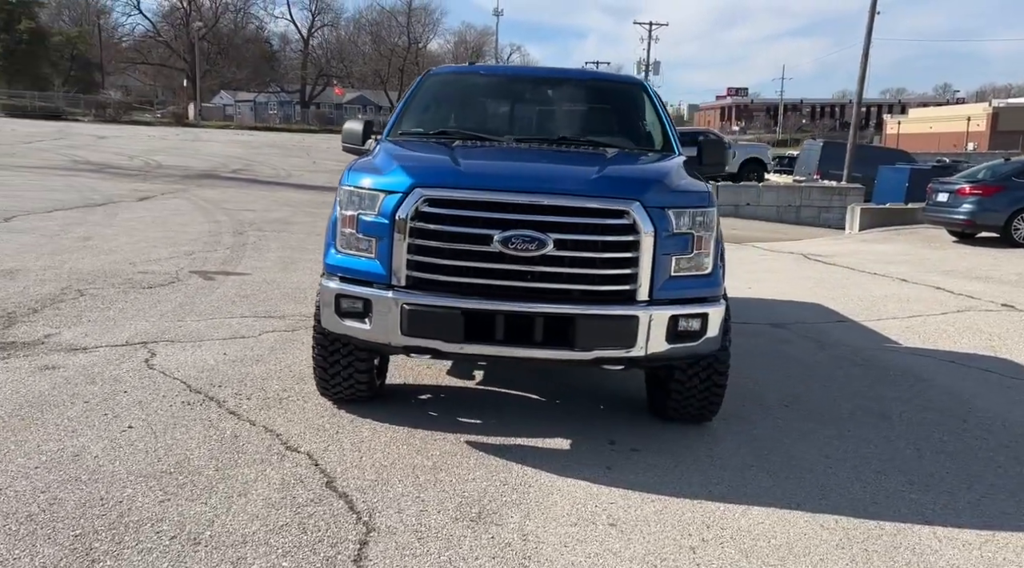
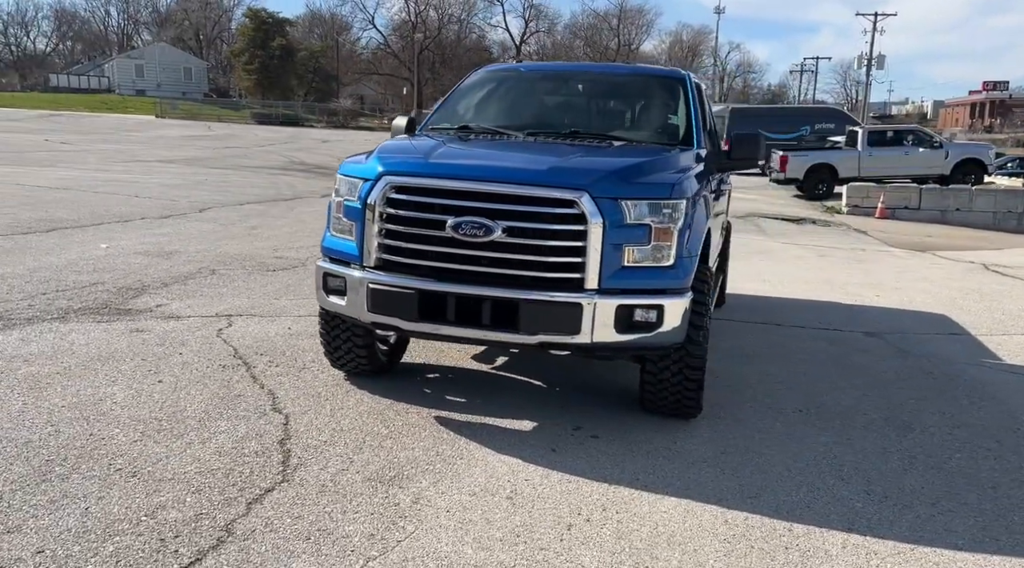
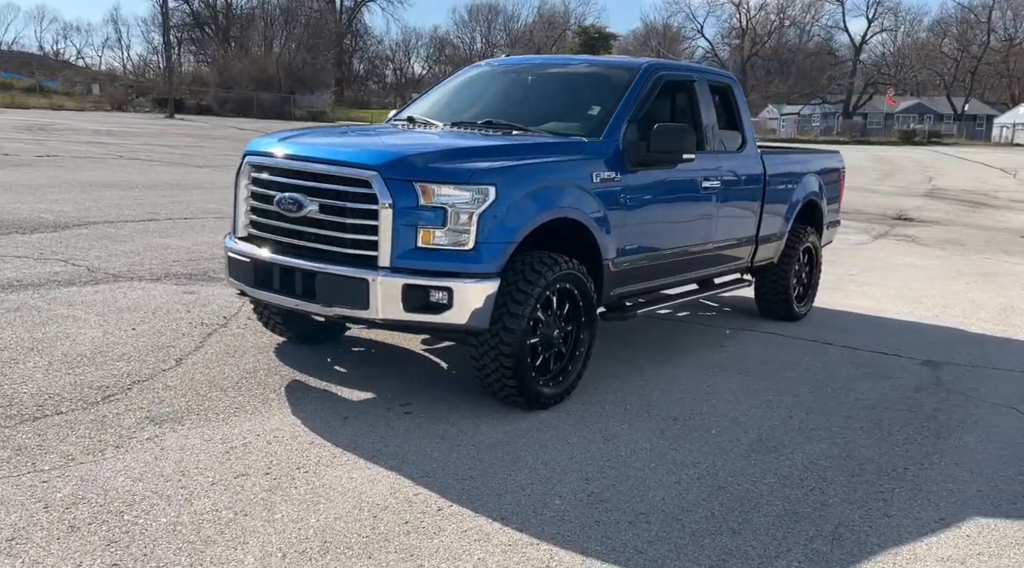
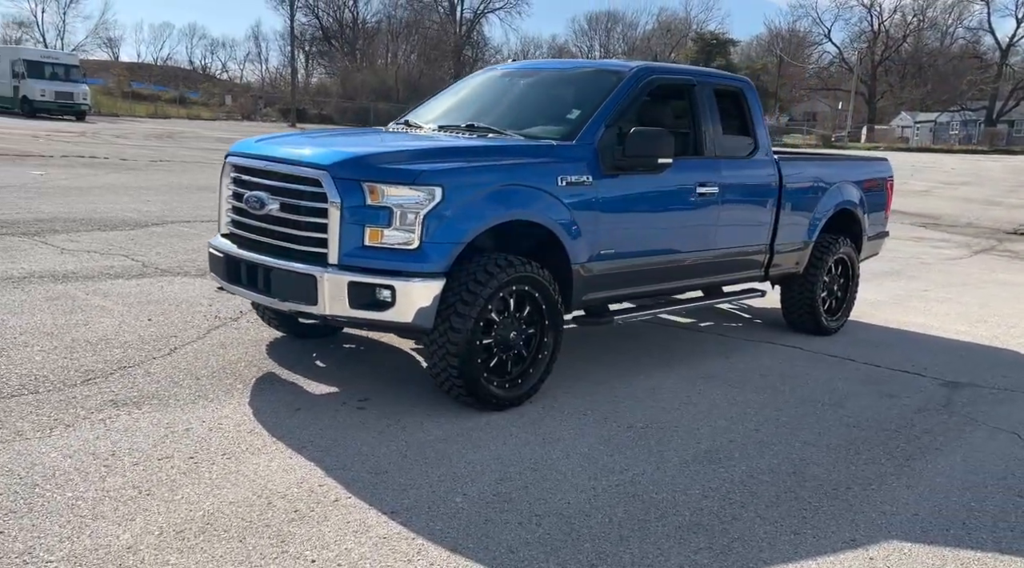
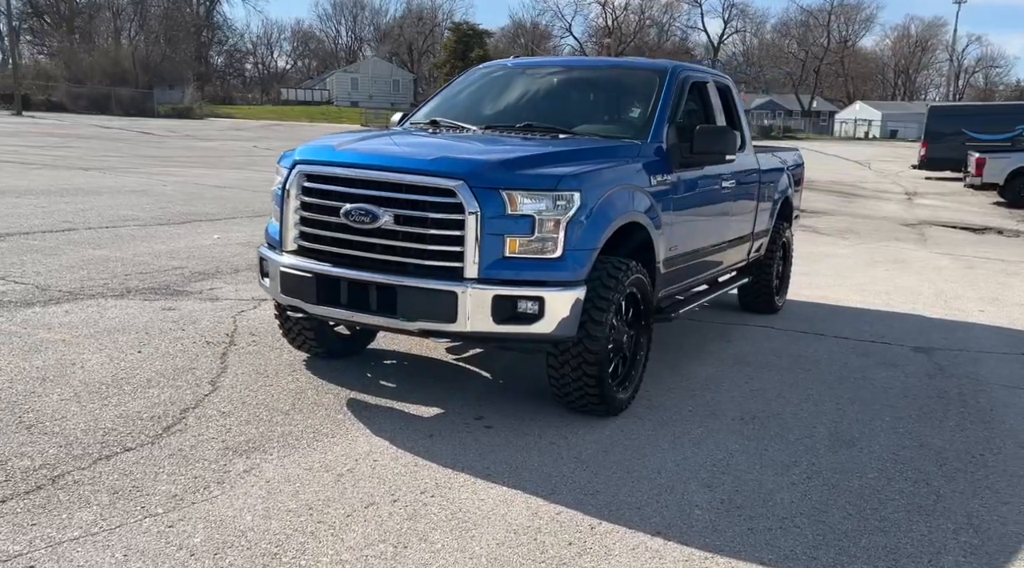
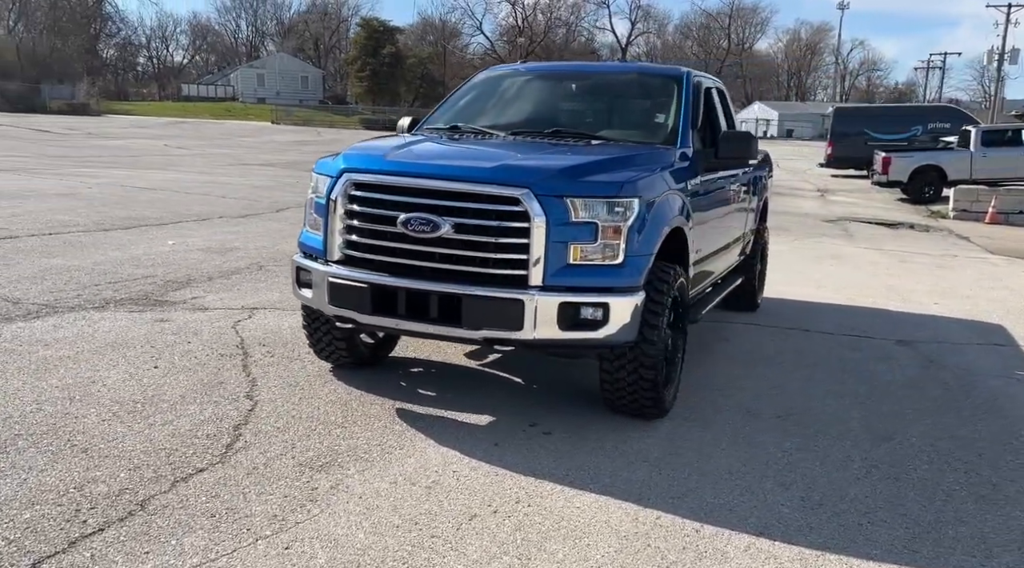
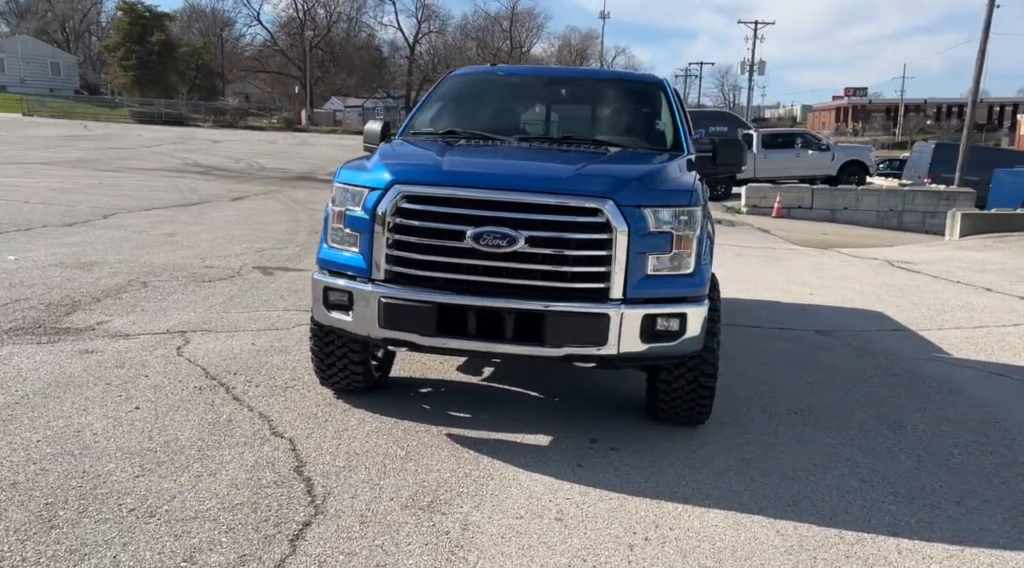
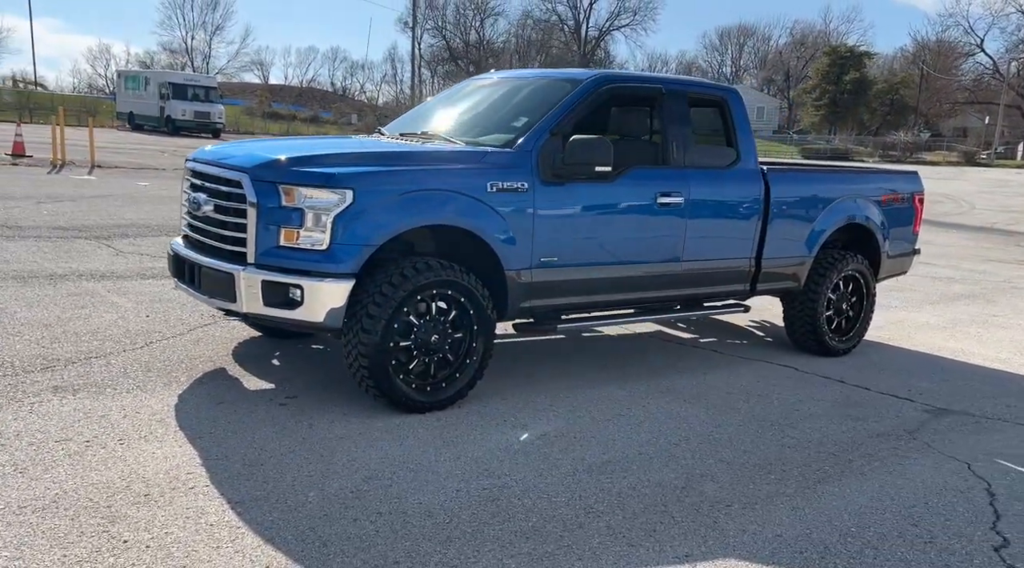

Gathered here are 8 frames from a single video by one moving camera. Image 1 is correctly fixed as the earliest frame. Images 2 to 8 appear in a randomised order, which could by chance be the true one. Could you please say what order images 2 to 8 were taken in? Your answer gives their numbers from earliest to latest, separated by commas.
7, 2, 6, 5, 3, 4, 8
